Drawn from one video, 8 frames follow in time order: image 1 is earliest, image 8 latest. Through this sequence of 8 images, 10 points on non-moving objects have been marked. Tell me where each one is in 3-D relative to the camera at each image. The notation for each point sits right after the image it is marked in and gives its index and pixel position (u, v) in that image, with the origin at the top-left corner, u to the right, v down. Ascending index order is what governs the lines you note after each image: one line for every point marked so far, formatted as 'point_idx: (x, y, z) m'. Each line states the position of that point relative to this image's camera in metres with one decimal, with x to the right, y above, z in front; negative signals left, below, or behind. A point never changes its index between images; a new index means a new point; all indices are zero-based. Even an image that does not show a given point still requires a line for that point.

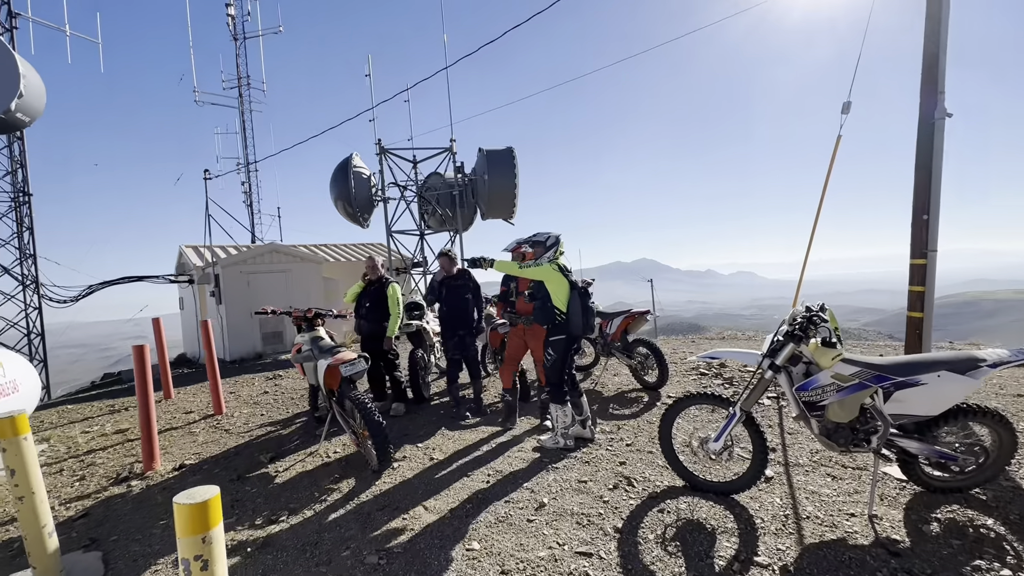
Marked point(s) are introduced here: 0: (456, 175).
0: (-2.1, +4.1, +17.0) m
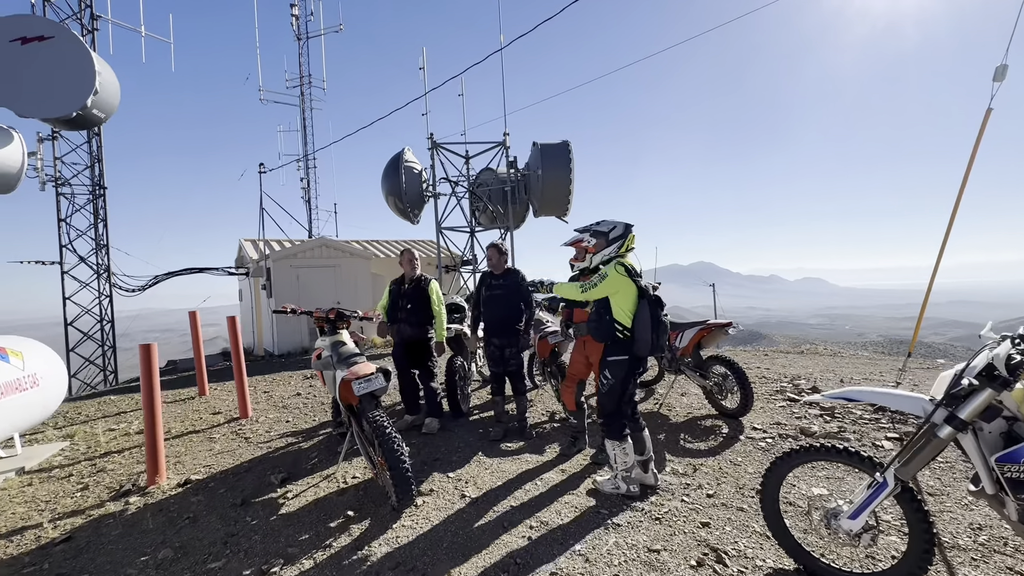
0: (-0.1, +4.1, +16.4) m
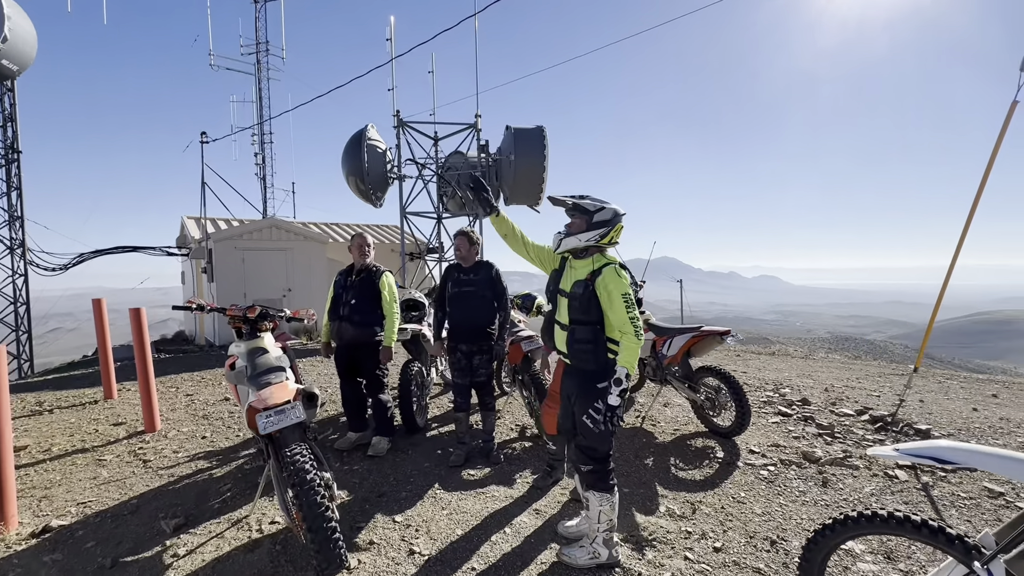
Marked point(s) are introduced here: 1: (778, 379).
0: (-1.1, +4.4, +15.5) m
1: (+4.6, -1.6, +8.0) m
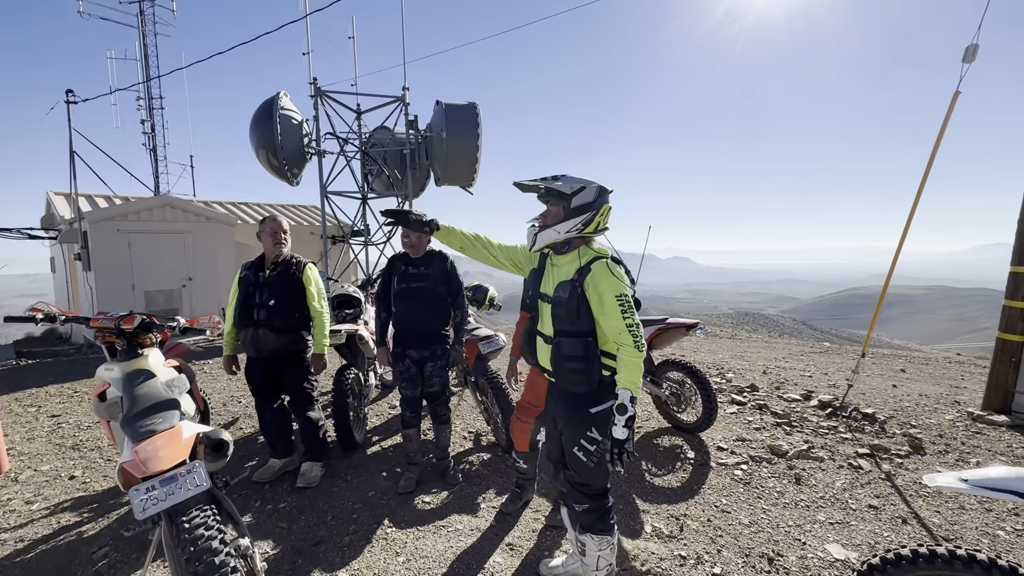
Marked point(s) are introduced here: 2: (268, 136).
0: (-3.2, +4.9, +14.4) m
1: (+3.6, -1.3, +8.1) m
2: (-6.6, +4.1, +12.6) m
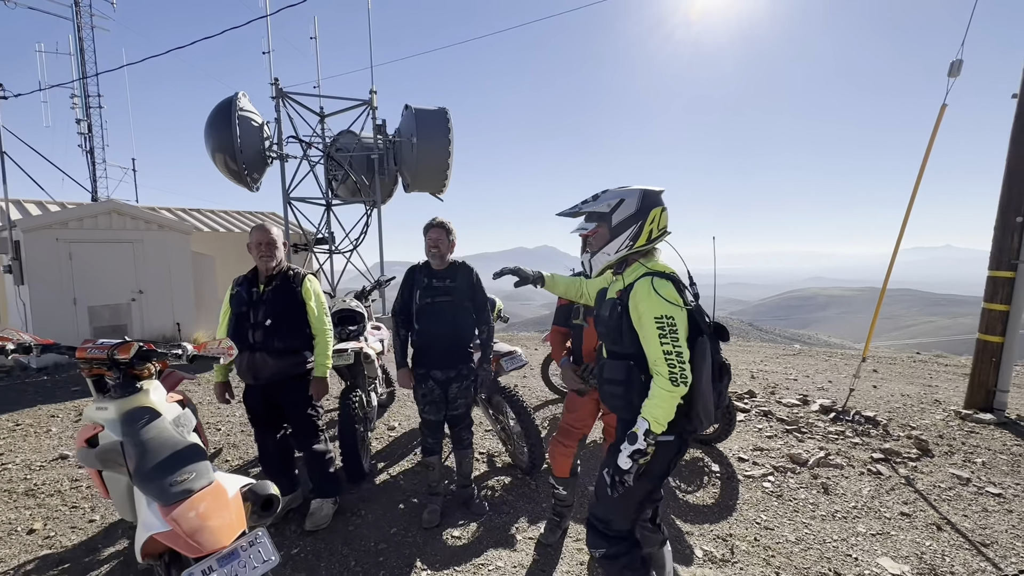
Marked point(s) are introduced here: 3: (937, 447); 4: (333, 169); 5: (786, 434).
0: (-4.1, +4.6, +14.0) m
1: (+3.3, -1.4, +8.2) m
2: (-7.3, +3.8, +11.9) m
3: (+3.8, -1.4, +4.2) m
4: (-5.5, +3.7, +14.4) m
5: (+2.6, -1.4, +4.4) m
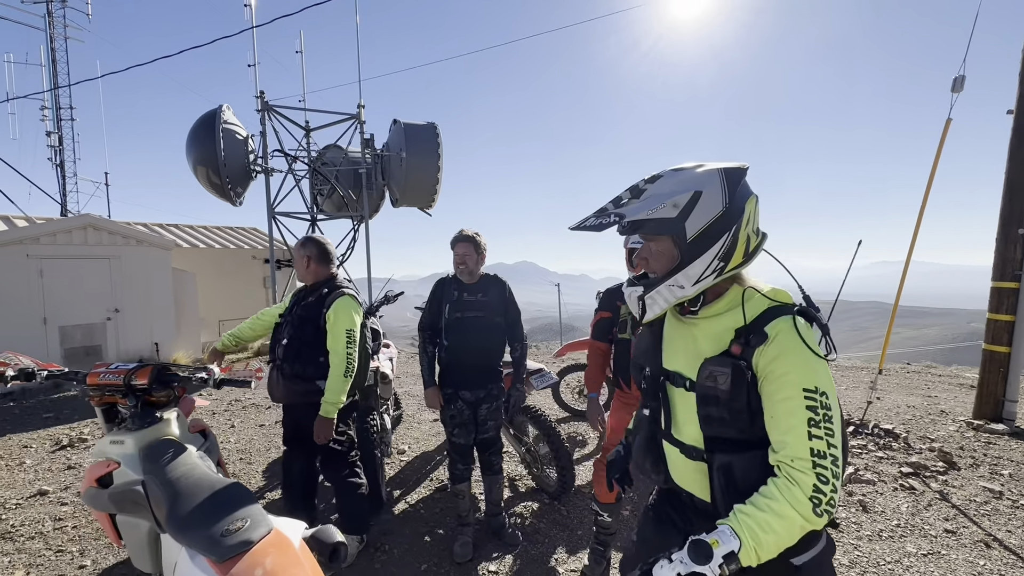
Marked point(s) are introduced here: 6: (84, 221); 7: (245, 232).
0: (-4.4, +4.1, +13.8) m
1: (+3.3, -1.6, +8.2) m
2: (-7.5, +3.4, +11.5) m
3: (+4.0, -1.5, +4.2) m
4: (-5.8, +3.2, +14.1) m
5: (+2.8, -1.5, +4.4) m
6: (-8.1, +1.3, +8.8) m
7: (-7.7, +1.6, +13.4) m
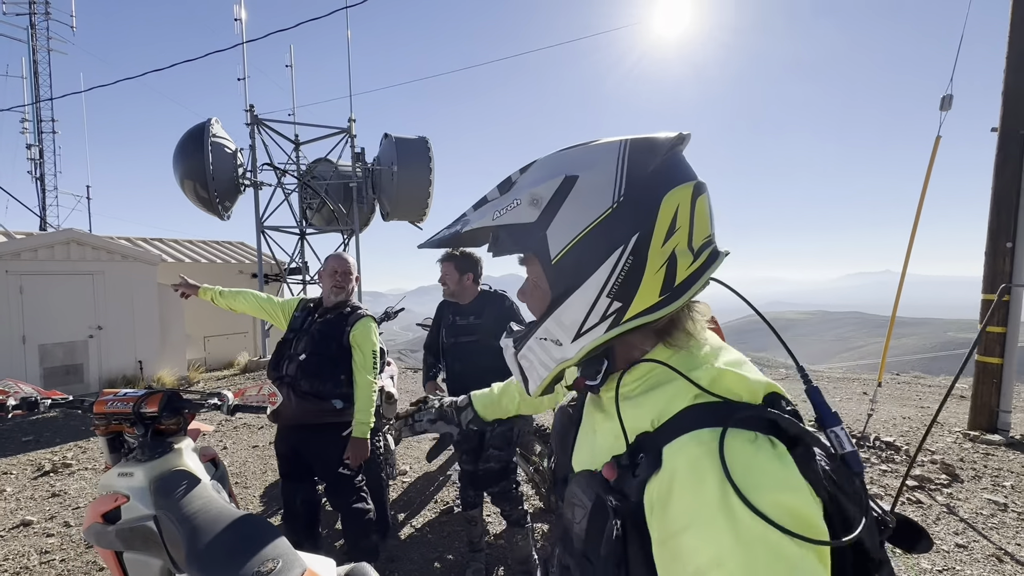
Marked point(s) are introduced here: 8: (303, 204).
0: (-4.6, +3.7, +13.7) m
1: (+3.3, -1.9, +8.2) m
2: (-7.7, +3.0, +11.4) m
3: (+4.1, -1.6, +4.2) m
4: (-6.1, +2.7, +14.0) m
5: (+2.8, -1.6, +4.4) m
6: (-8.2, +1.0, +8.6) m
7: (-7.9, +1.2, +13.2) m
8: (-6.2, +2.5, +14.0) m
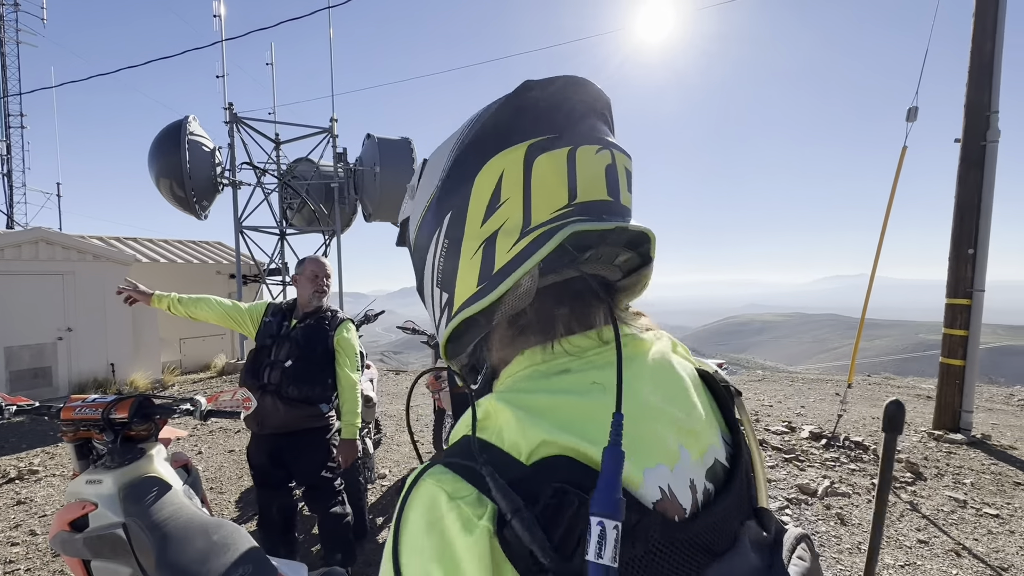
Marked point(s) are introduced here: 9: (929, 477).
0: (-5.1, +3.6, +13.6) m
1: (+3.0, -1.9, +8.3) m
2: (-8.1, +3.0, +11.1) m
3: (+3.9, -1.7, +4.3) m
4: (-6.6, +2.7, +13.8) m
5: (+2.6, -1.7, +4.5) m
6: (-8.5, +1.0, +8.3) m
7: (-8.4, +1.2, +13.0) m
8: (-6.7, +2.5, +13.8) m
9: (+3.7, -1.7, +4.2) m
